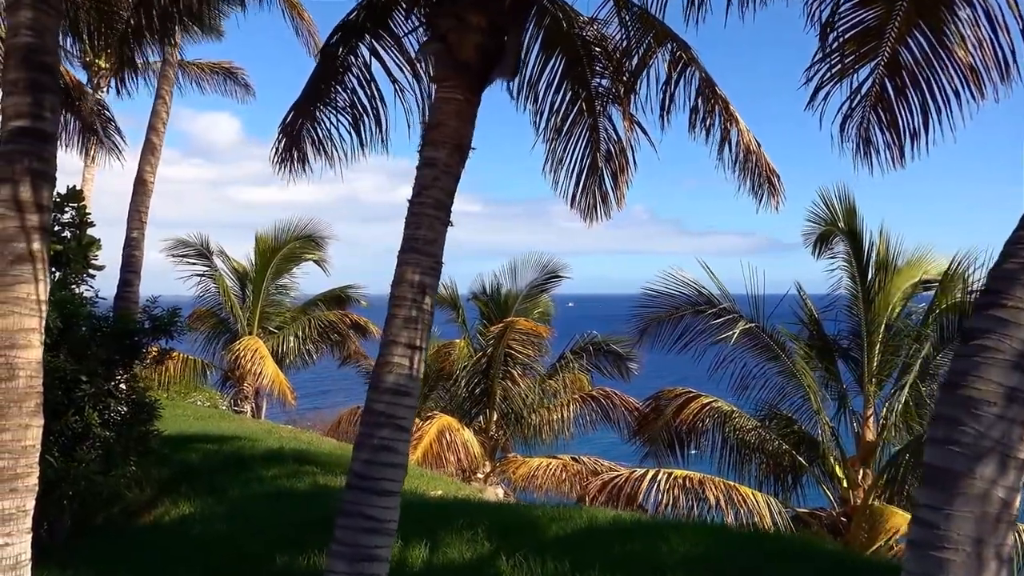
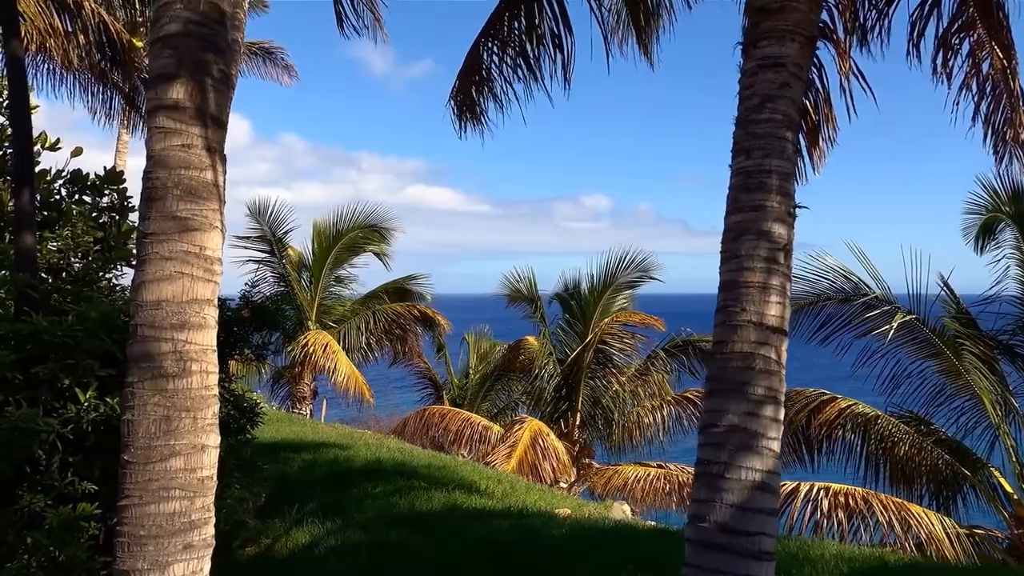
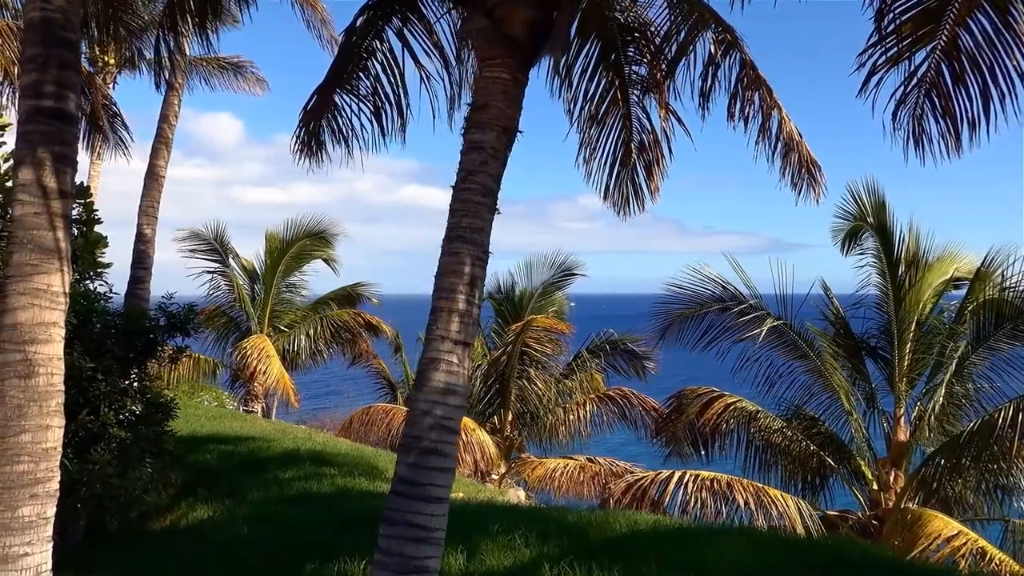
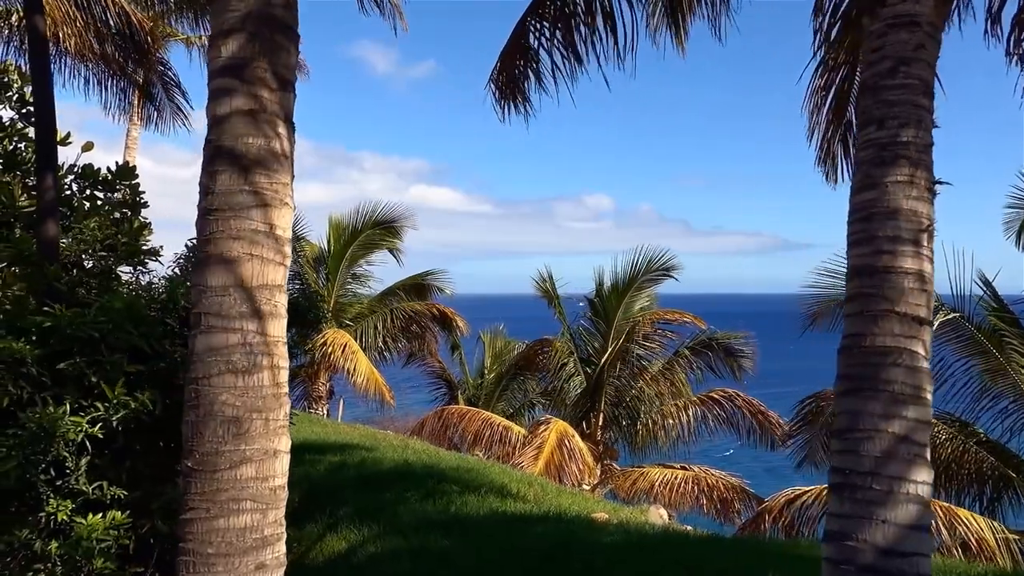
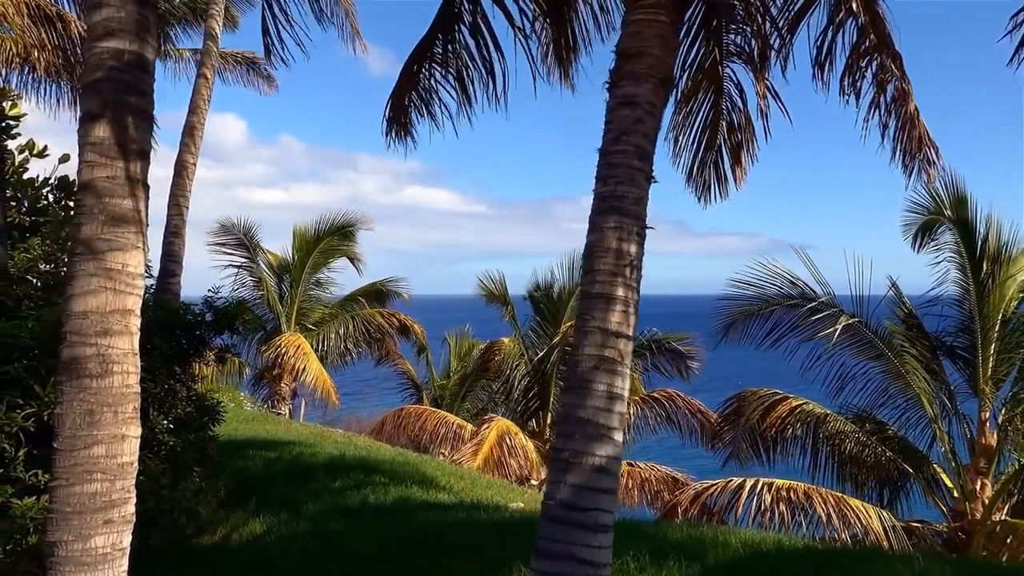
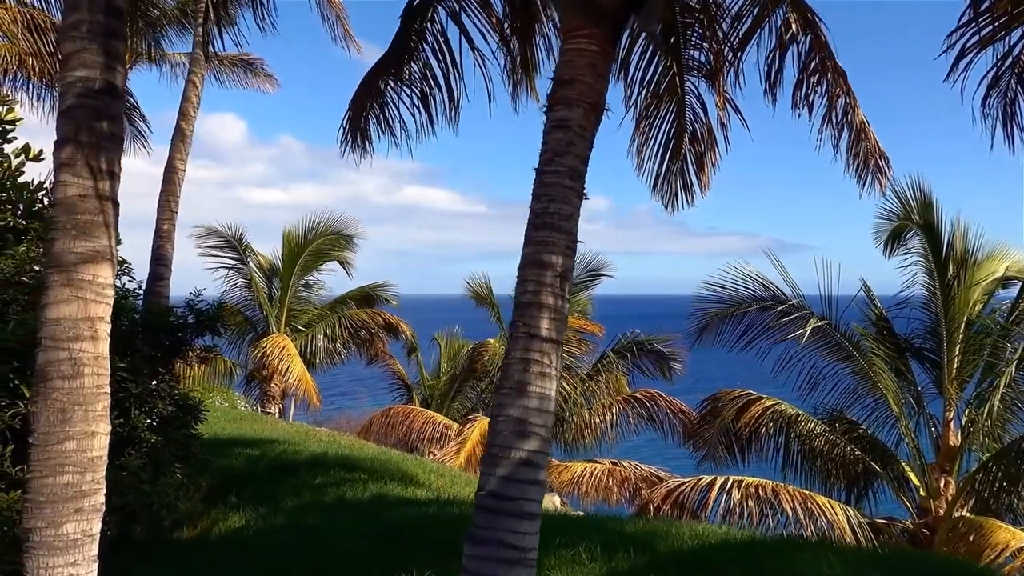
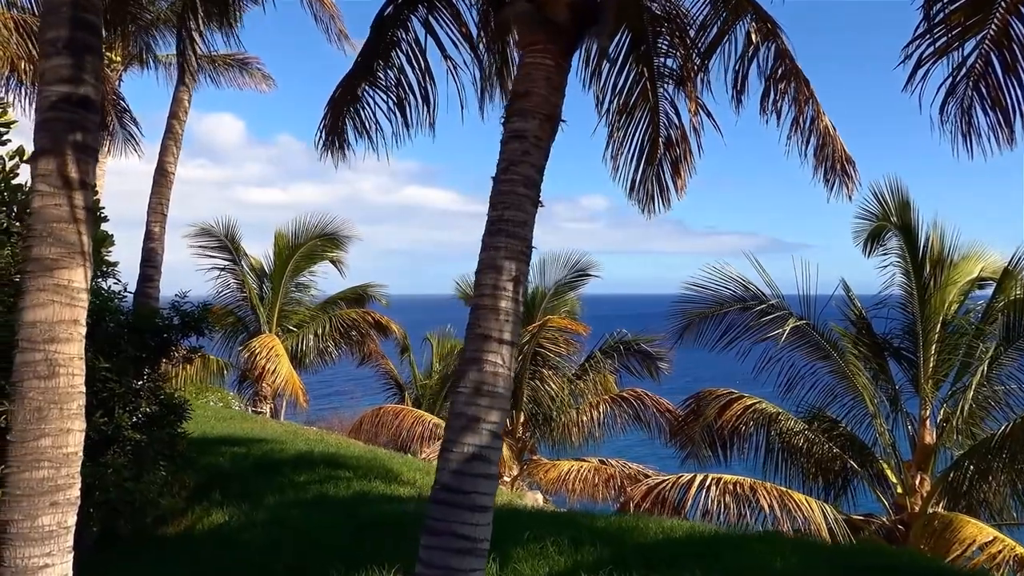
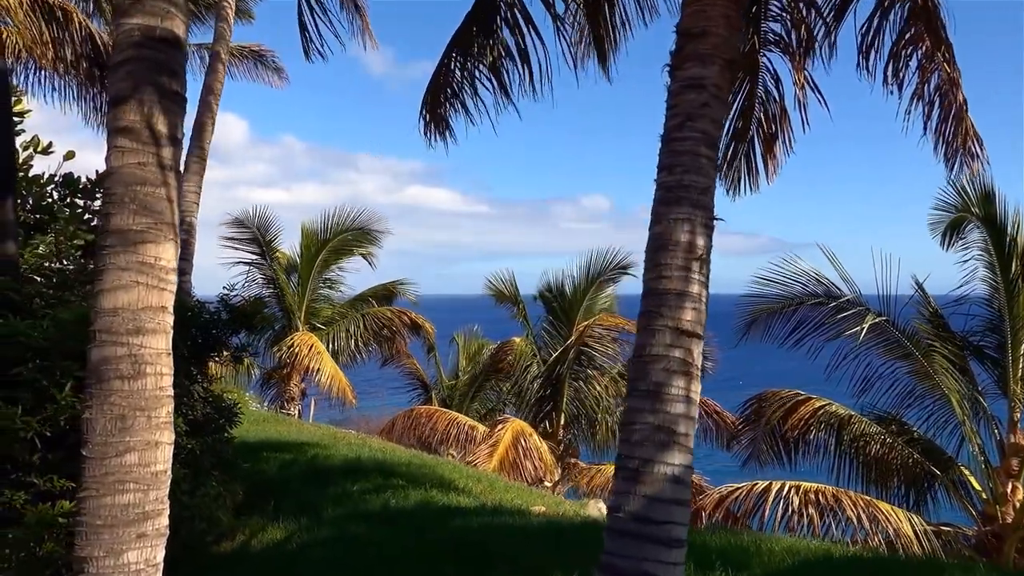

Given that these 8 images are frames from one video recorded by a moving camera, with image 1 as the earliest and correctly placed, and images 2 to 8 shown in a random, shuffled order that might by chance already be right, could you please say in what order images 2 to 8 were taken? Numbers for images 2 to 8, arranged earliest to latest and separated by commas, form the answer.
3, 7, 6, 5, 8, 2, 4
